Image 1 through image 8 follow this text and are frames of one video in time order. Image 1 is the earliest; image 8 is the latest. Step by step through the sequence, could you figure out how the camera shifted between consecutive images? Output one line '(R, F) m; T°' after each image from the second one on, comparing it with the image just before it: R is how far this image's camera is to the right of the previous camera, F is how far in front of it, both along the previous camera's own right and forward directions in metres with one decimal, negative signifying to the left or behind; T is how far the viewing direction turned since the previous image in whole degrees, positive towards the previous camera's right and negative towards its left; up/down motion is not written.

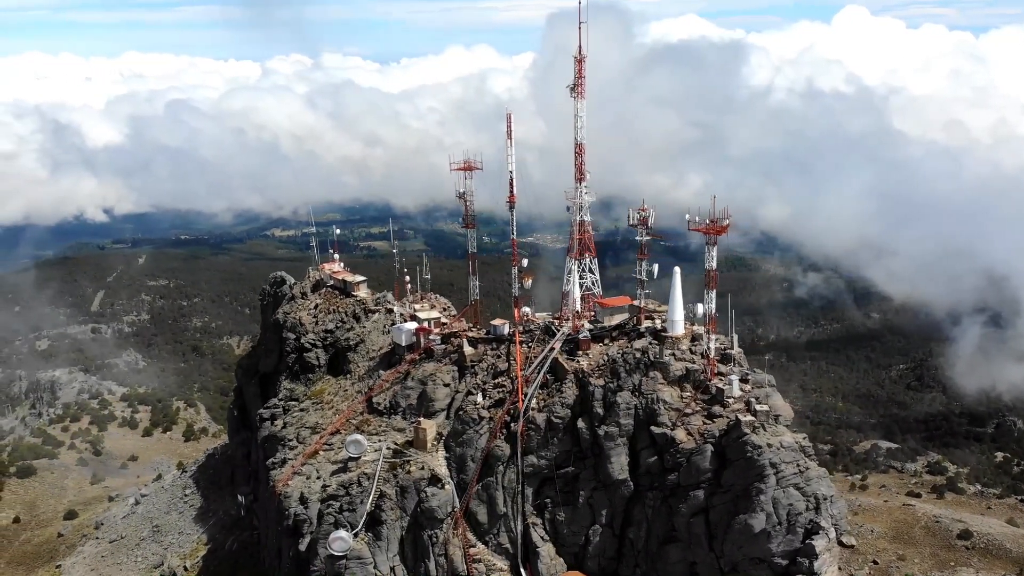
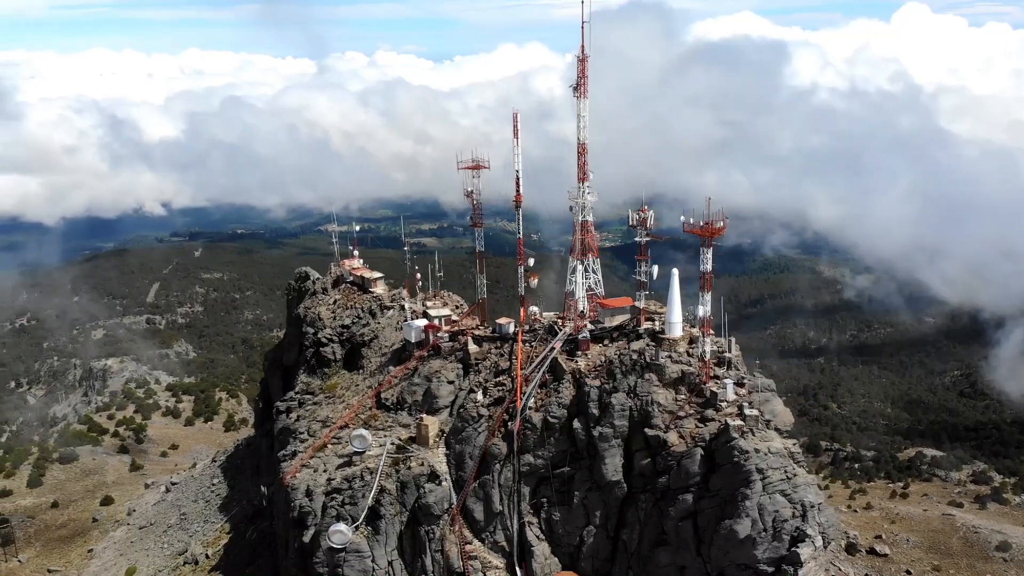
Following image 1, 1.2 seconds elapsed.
(+1.3, 0.0) m; -2°
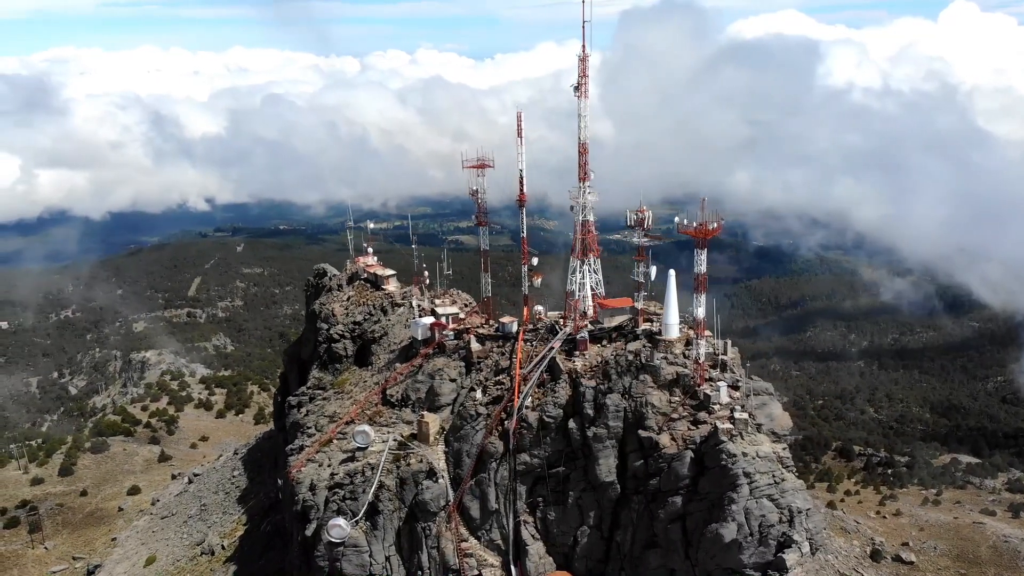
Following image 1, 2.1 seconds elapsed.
(+1.1, 0.0) m; -2°
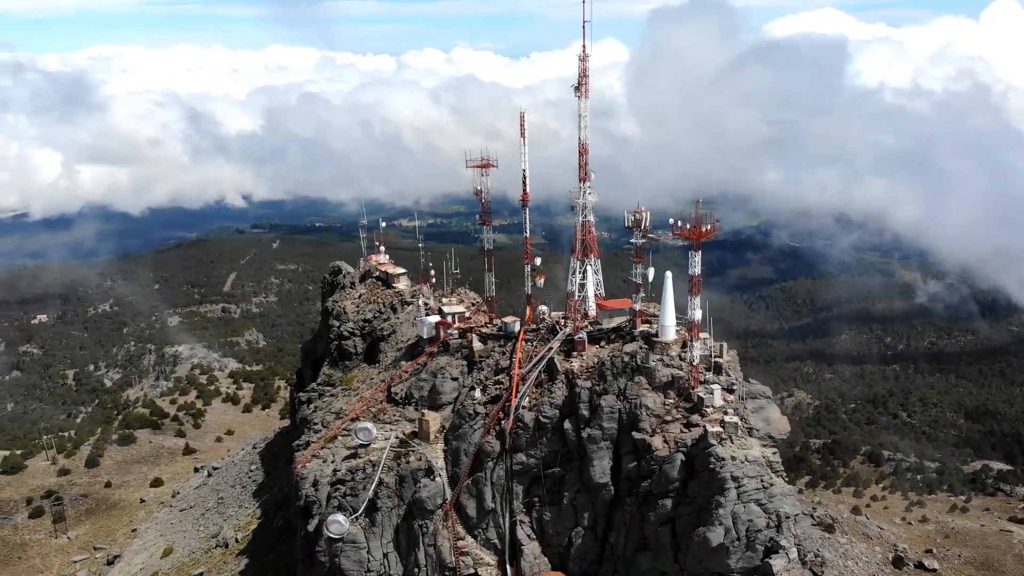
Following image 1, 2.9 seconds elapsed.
(+0.9, 0.0) m; -2°
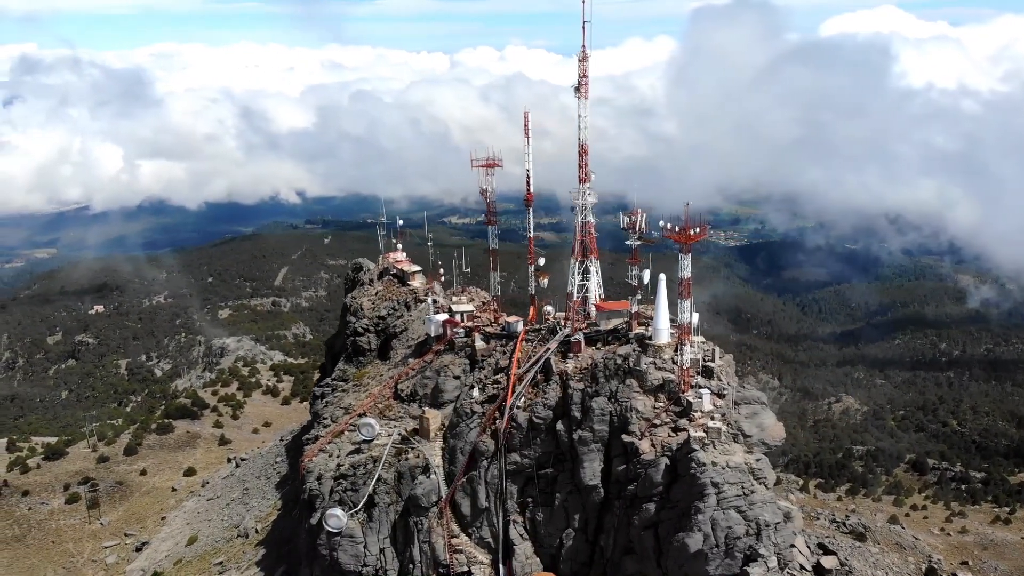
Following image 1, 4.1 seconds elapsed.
(+1.4, 0.0) m; -2°
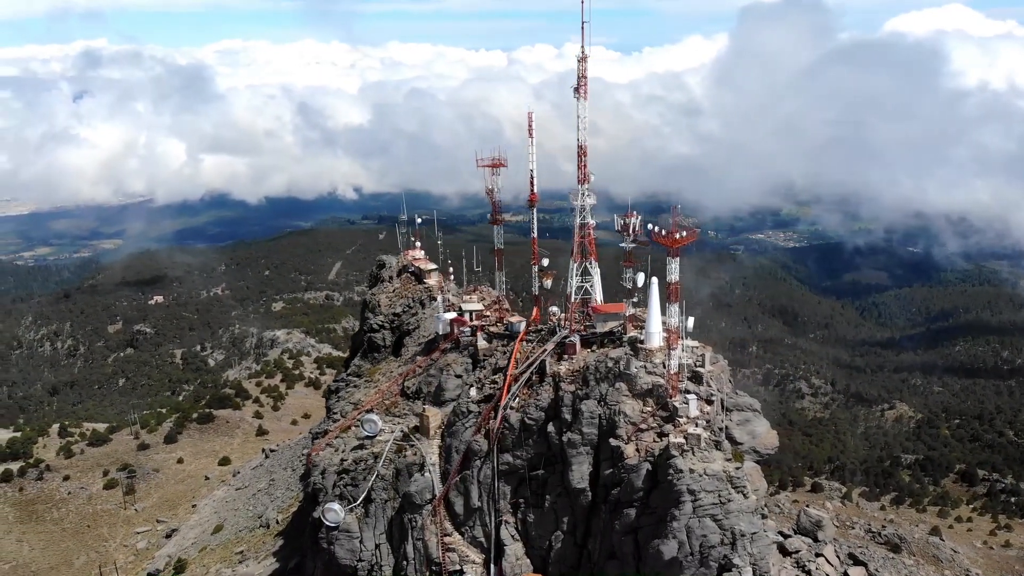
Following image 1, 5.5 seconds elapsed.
(+1.6, 0.0) m; -3°
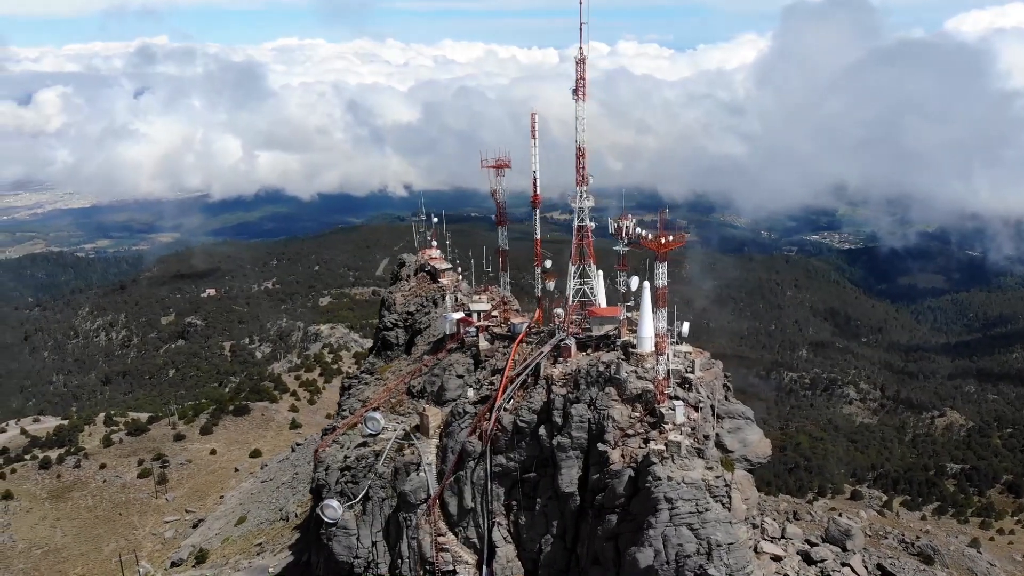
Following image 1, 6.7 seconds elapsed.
(+1.5, +0.1) m; -2°
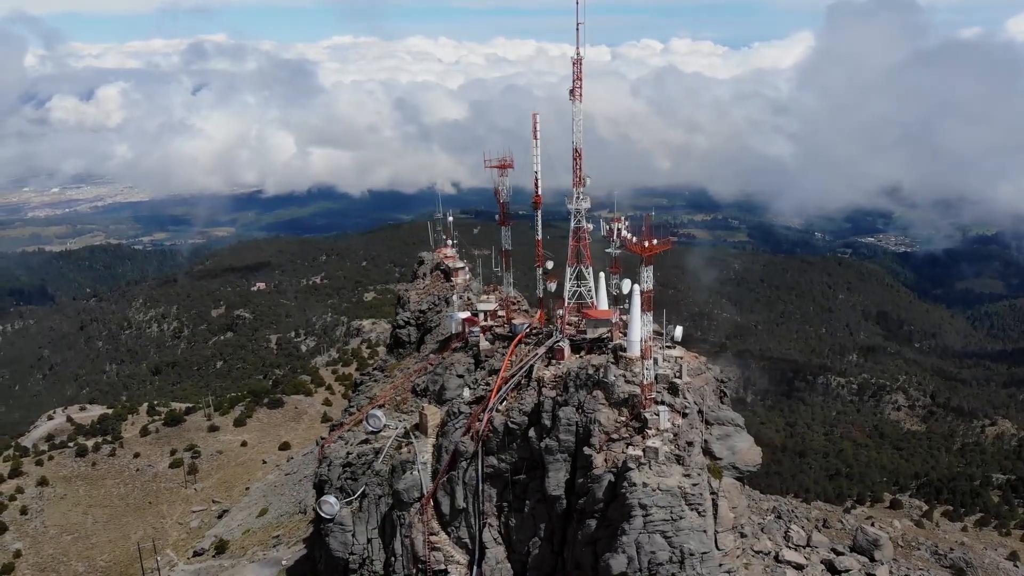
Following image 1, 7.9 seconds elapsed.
(+1.5, +0.1) m; -2°
